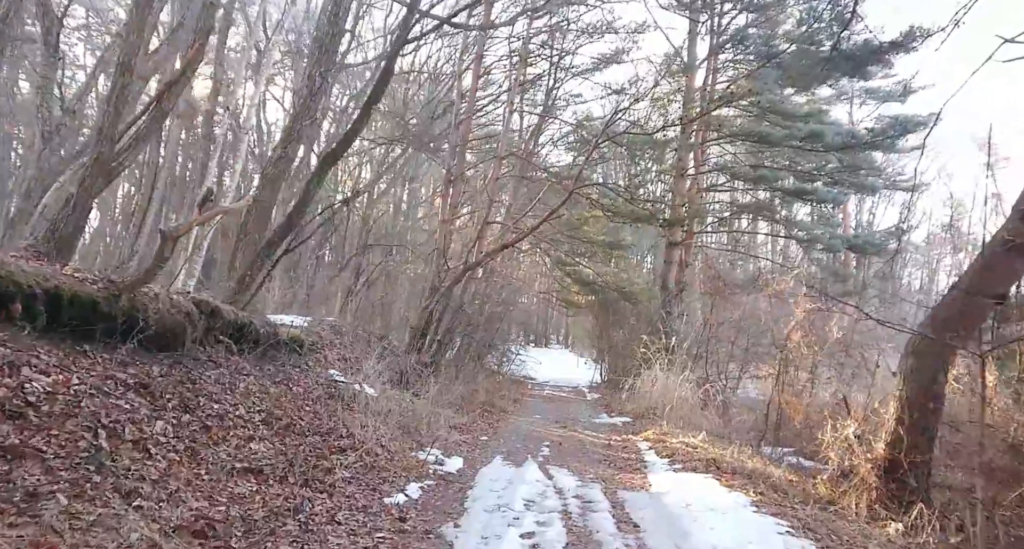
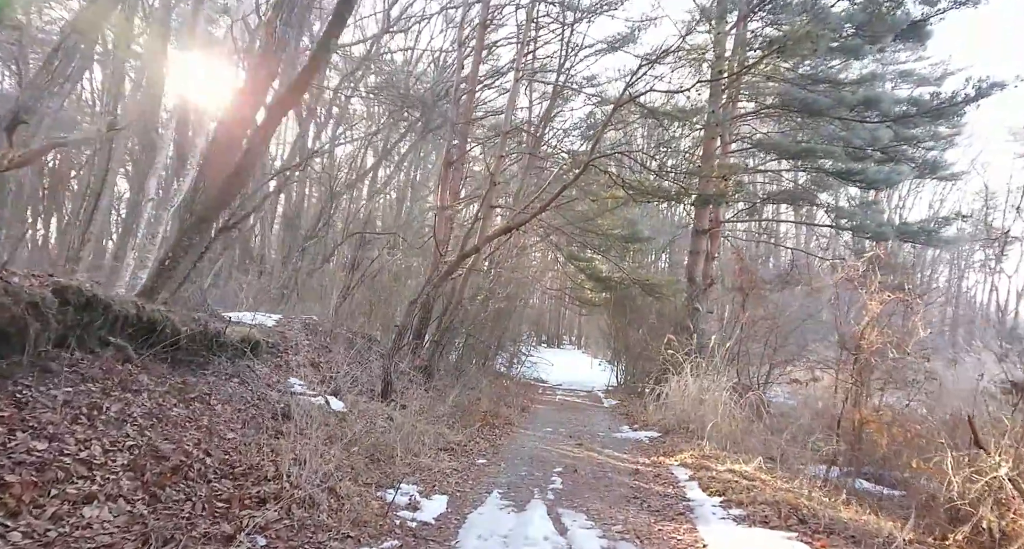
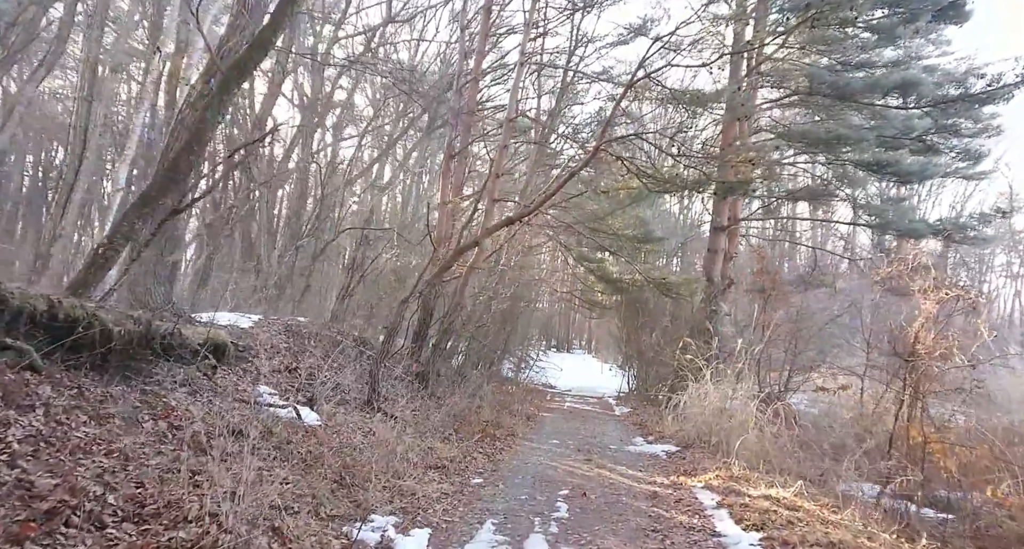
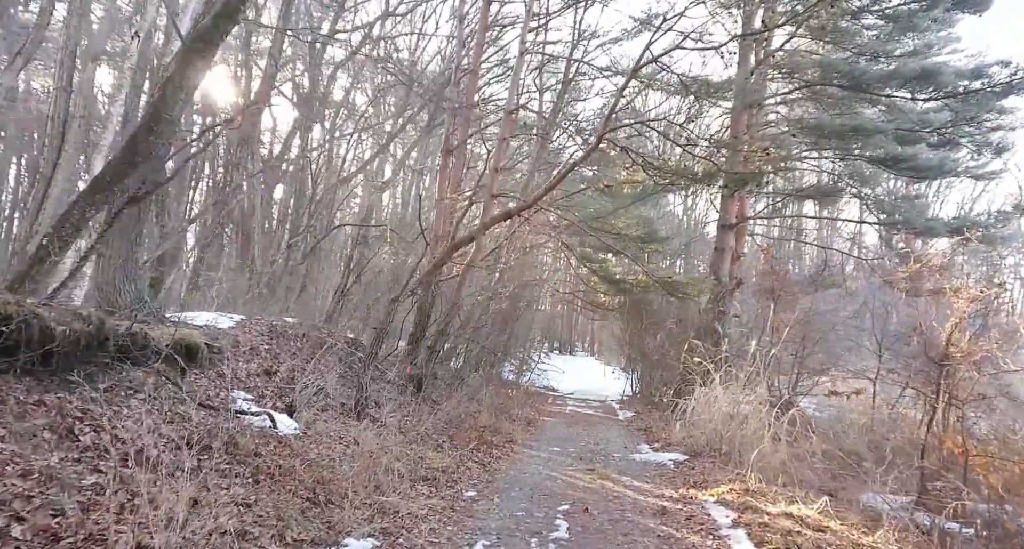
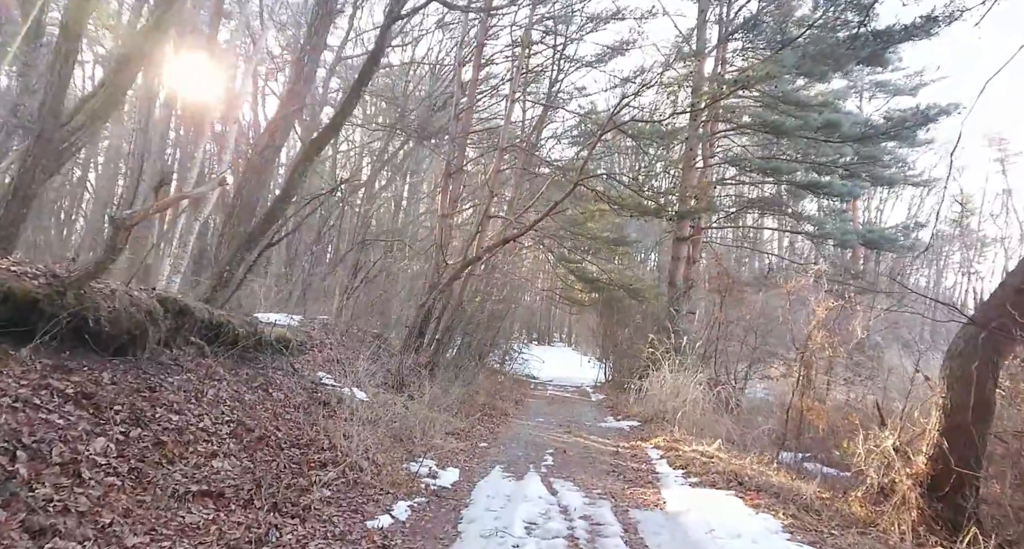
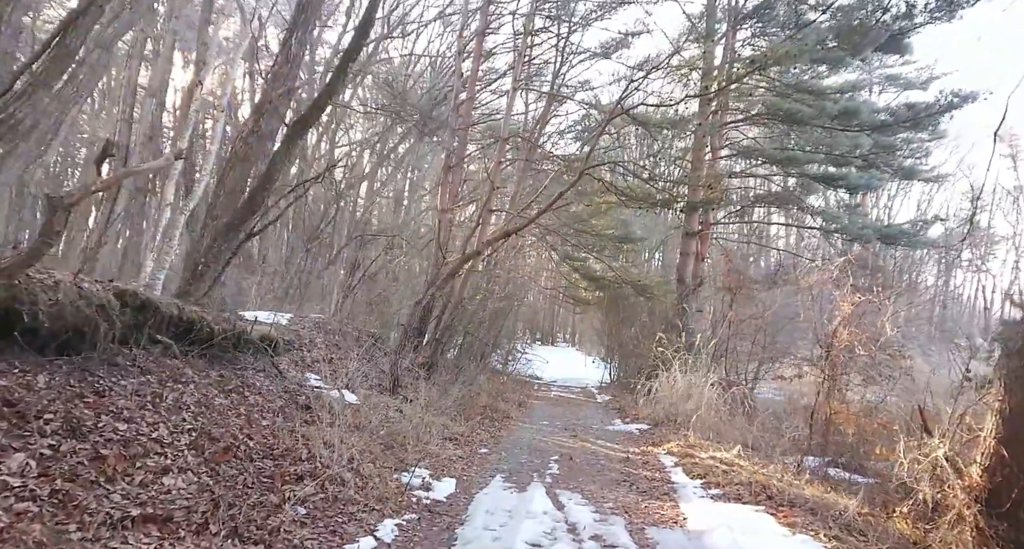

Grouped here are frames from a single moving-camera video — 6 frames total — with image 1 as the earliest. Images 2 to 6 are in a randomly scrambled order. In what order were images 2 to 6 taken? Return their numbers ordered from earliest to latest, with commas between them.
5, 6, 2, 3, 4
